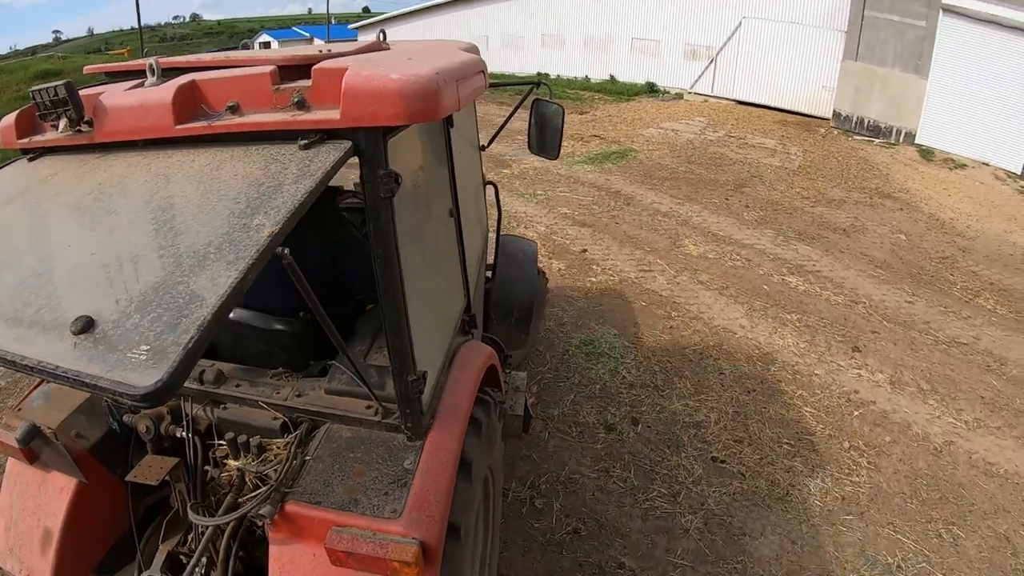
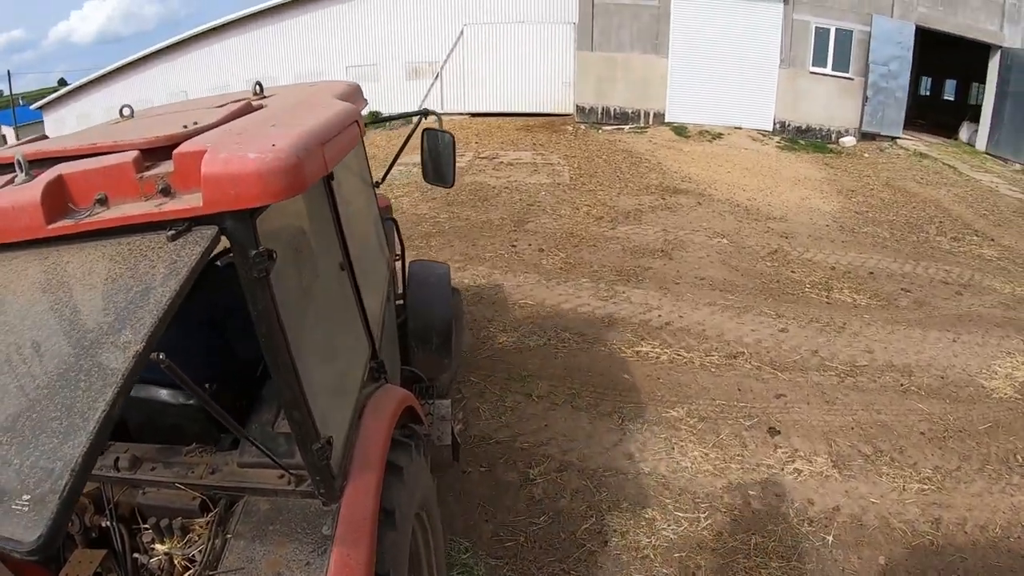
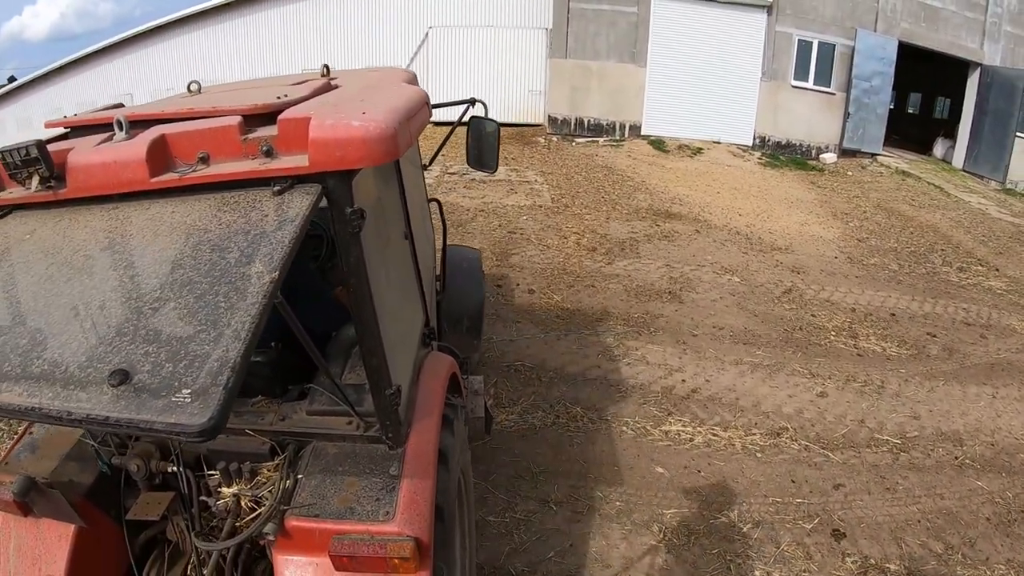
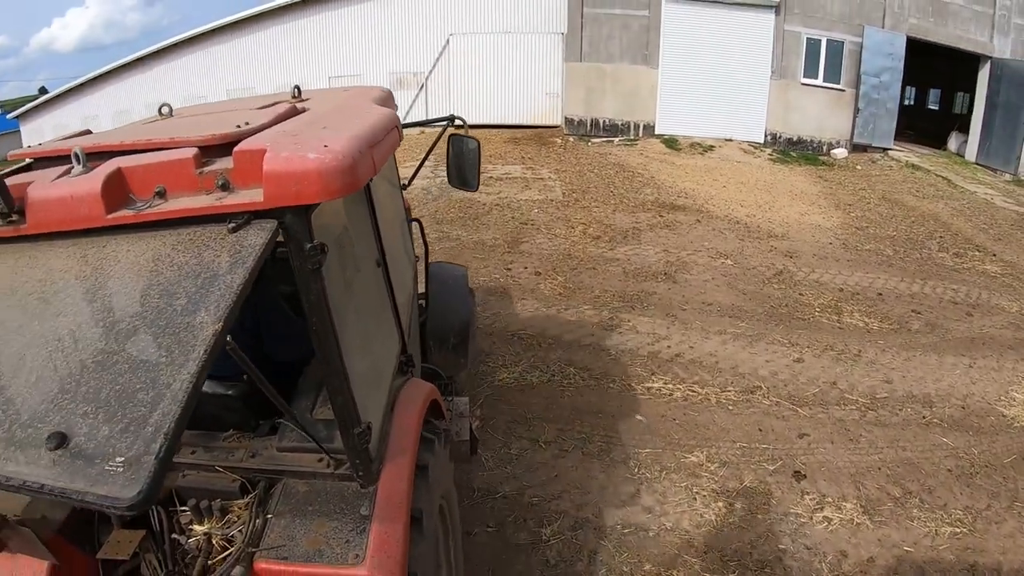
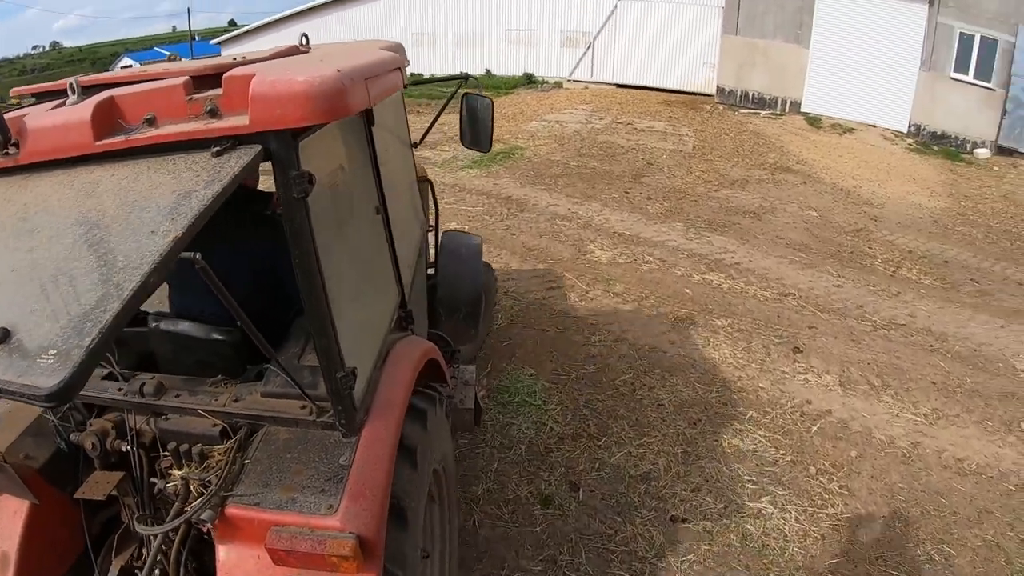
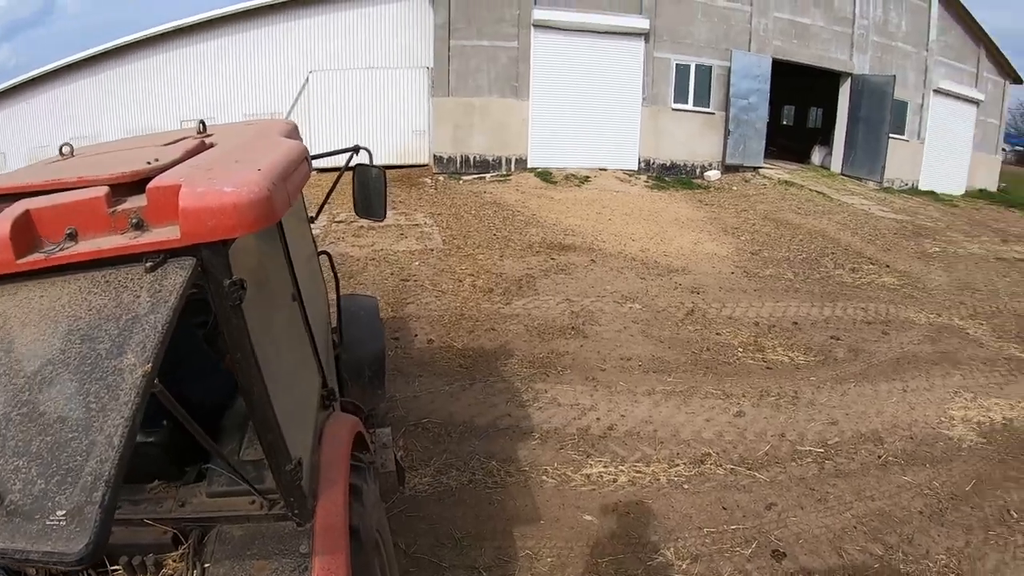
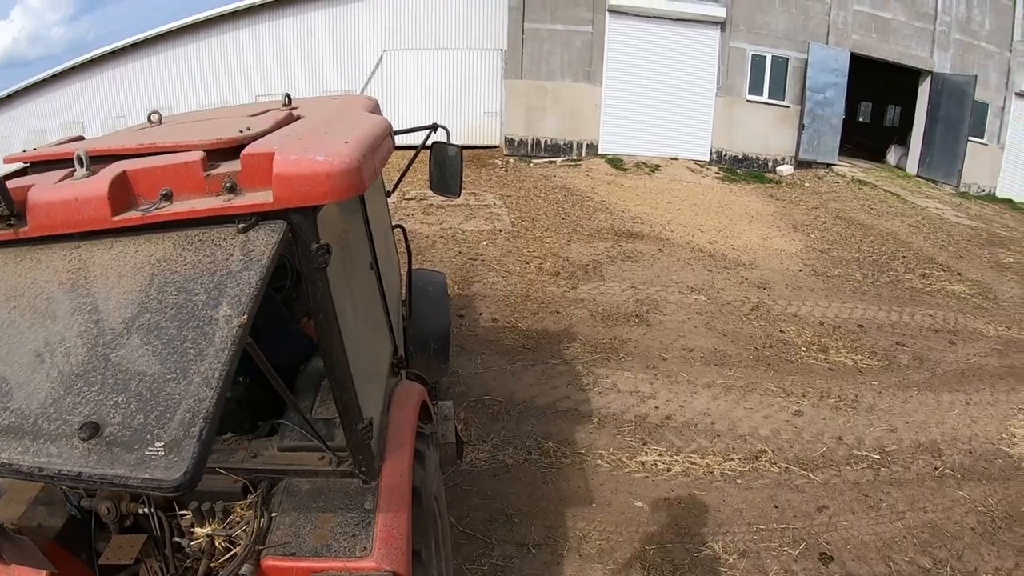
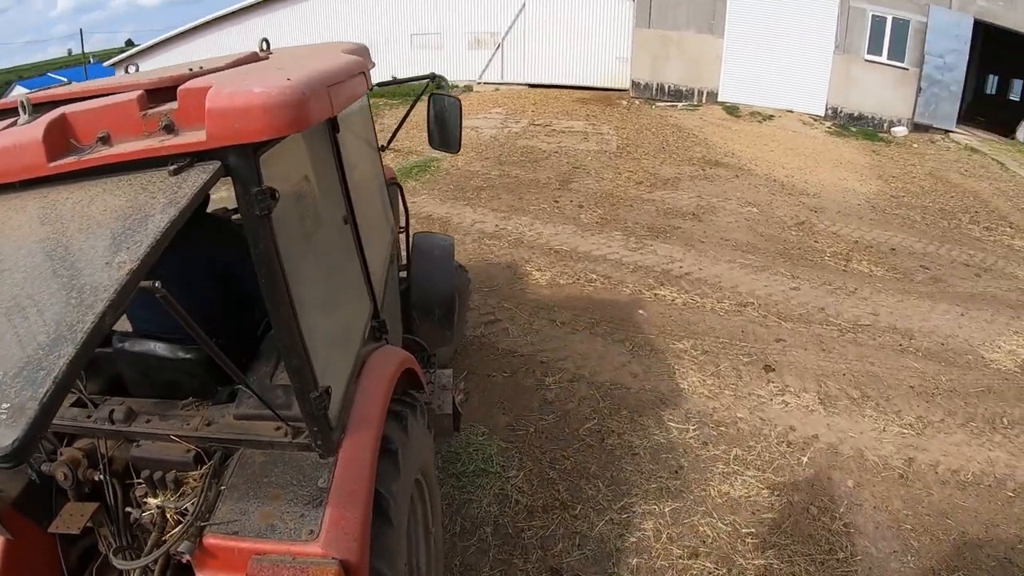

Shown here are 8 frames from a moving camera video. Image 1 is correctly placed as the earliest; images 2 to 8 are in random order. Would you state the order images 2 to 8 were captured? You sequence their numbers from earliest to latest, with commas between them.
5, 8, 2, 4, 3, 7, 6
